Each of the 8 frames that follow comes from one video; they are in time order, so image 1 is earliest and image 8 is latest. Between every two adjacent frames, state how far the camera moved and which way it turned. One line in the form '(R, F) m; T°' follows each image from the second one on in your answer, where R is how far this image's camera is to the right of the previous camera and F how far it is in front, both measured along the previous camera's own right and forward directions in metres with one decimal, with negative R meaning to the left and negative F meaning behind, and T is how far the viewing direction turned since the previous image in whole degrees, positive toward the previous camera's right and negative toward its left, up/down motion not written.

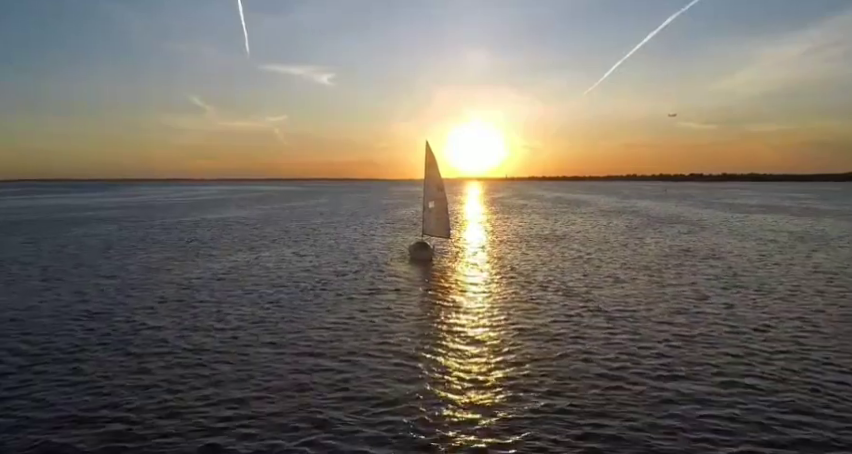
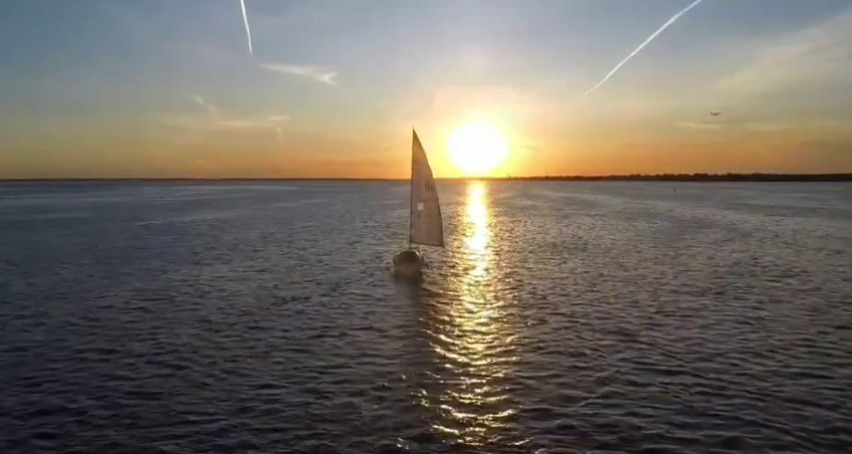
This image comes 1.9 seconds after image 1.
(+0.8, +8.0) m; 0°
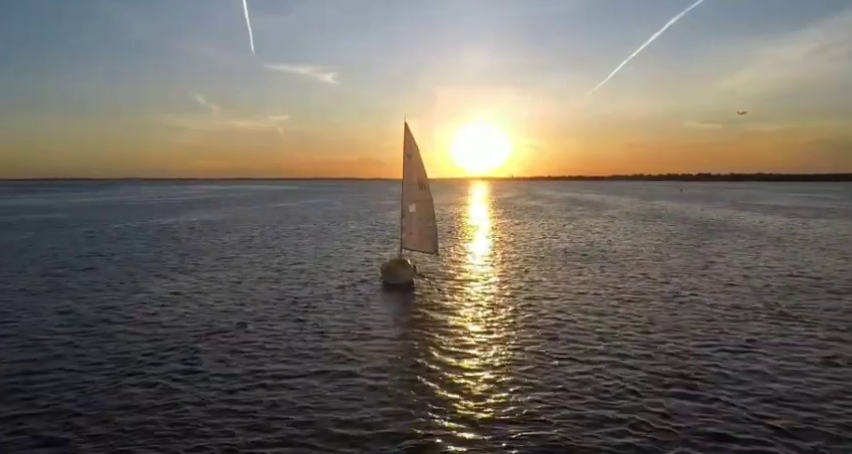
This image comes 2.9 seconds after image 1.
(+0.4, +4.6) m; 0°
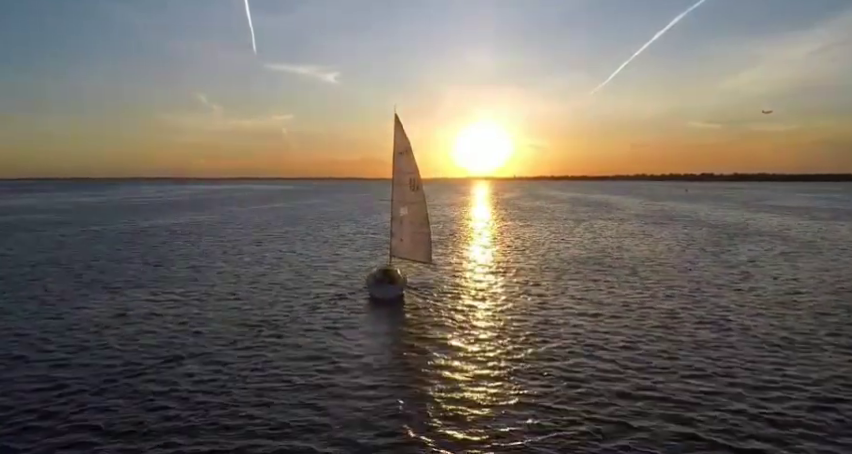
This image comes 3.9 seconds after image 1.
(+0.4, +3.8) m; 0°
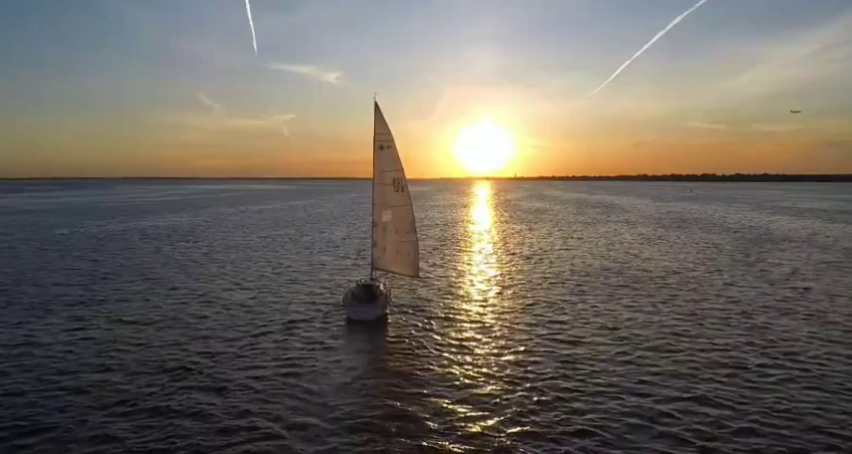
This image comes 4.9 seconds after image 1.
(+0.6, +4.3) m; 0°
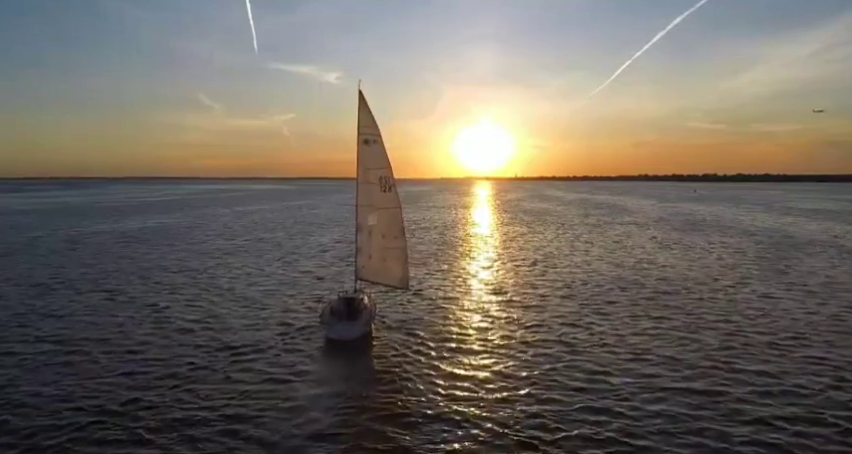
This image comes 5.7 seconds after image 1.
(+0.3, +2.9) m; 0°
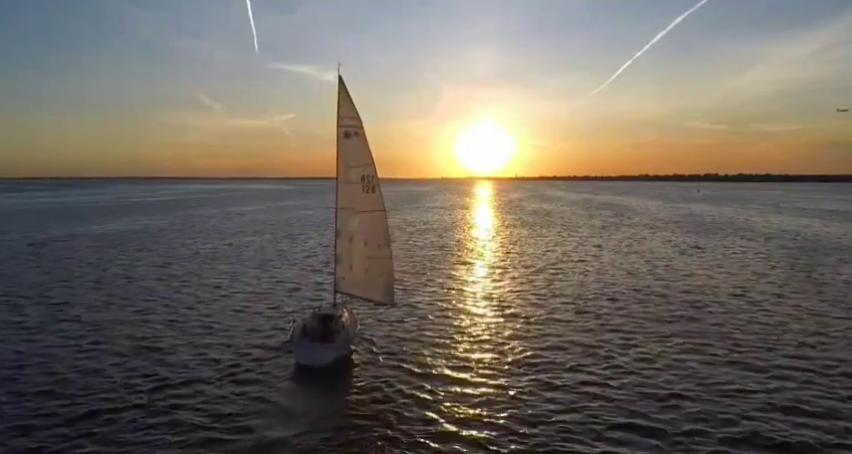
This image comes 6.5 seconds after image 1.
(+0.3, +2.7) m; 0°
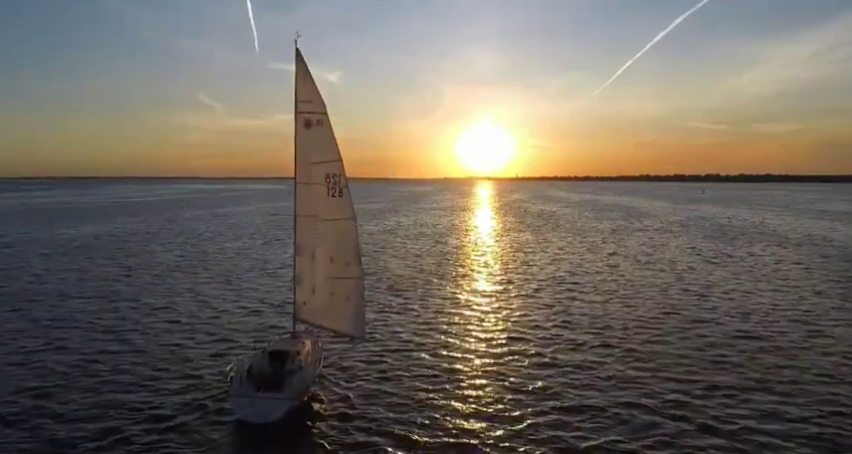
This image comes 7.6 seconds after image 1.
(+0.4, +3.7) m; 0°
